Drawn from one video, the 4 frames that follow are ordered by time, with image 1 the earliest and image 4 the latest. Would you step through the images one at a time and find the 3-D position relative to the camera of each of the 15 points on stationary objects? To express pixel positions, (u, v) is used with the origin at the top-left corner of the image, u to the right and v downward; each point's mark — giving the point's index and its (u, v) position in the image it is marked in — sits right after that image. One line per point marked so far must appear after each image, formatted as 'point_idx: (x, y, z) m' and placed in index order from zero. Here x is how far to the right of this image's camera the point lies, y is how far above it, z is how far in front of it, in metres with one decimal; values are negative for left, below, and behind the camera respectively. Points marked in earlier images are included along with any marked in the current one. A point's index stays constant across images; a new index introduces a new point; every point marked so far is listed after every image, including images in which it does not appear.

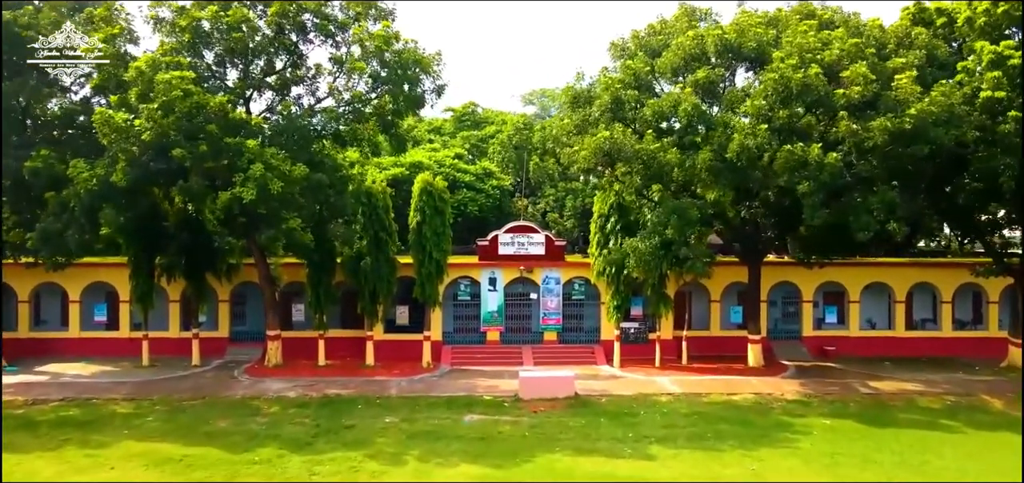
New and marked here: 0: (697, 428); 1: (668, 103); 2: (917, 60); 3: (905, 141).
0: (+3.4, -3.4, +16.2) m
1: (+3.3, +2.9, +18.8) m
2: (+8.1, +3.7, +17.8) m
3: (+7.4, +1.9, +16.6) m
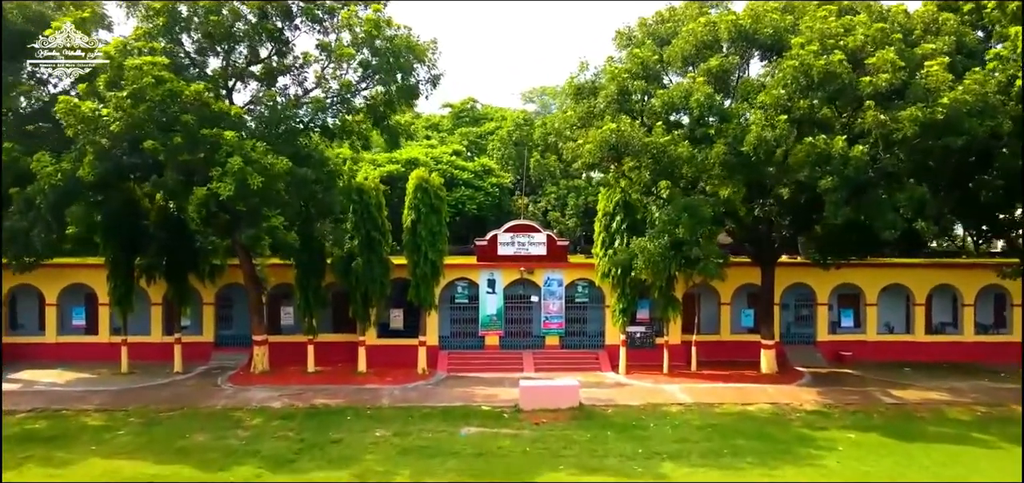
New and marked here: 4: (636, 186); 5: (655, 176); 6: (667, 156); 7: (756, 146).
0: (+3.4, -3.4, +15.0) m
1: (+3.3, +2.9, +17.6) m
2: (+8.1, +3.7, +16.6) m
3: (+7.4, +1.9, +15.4) m
4: (+2.7, +1.2, +18.9) m
5: (+2.8, +1.3, +17.5) m
6: (+3.0, +1.6, +17.1) m
7: (+4.5, +1.7, +16.3) m
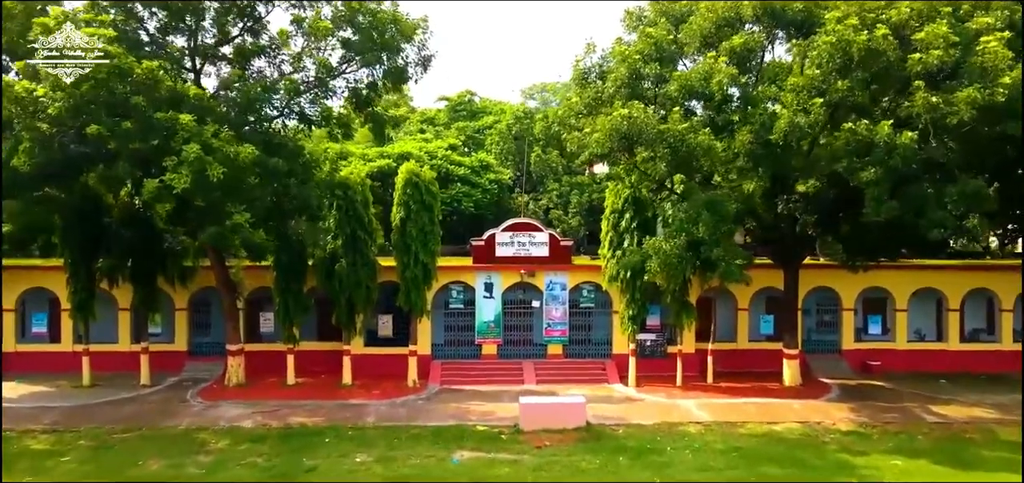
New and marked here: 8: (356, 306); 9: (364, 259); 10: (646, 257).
0: (+3.4, -3.4, +13.1) m
1: (+3.3, +2.9, +15.7) m
2: (+8.1, +3.7, +14.7) m
3: (+7.4, +1.9, +13.5) m
4: (+2.6, +1.2, +17.0) m
5: (+2.8, +1.3, +15.7) m
6: (+3.0, +1.6, +15.2) m
7: (+4.4, +1.7, +14.4) m
8: (-3.4, -1.4, +19.6) m
9: (-3.3, -0.4, +19.6) m
10: (+2.9, -0.3, +18.9) m
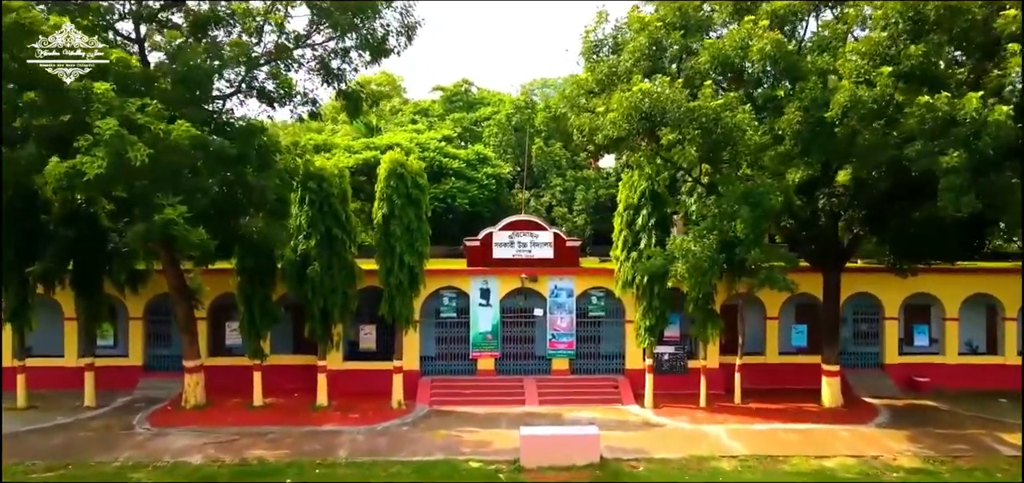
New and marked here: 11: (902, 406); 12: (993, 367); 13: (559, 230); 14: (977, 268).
0: (+3.4, -3.4, +10.5) m
1: (+3.3, +2.9, +13.1) m
2: (+8.1, +3.7, +12.2) m
3: (+7.4, +1.9, +11.0) m
4: (+2.6, +1.2, +14.4) m
5: (+2.8, +1.3, +13.1) m
6: (+3.0, +1.6, +12.6) m
7: (+4.4, +1.7, +11.8) m
8: (-3.5, -1.4, +17.0) m
9: (-3.3, -0.4, +17.0) m
10: (+2.9, -0.3, +16.4) m
11: (+7.7, -3.3, +17.6) m
12: (+10.5, -2.7, +19.3) m
13: (+1.0, +0.2, +19.0) m
14: (+10.2, -0.6, +19.4) m
